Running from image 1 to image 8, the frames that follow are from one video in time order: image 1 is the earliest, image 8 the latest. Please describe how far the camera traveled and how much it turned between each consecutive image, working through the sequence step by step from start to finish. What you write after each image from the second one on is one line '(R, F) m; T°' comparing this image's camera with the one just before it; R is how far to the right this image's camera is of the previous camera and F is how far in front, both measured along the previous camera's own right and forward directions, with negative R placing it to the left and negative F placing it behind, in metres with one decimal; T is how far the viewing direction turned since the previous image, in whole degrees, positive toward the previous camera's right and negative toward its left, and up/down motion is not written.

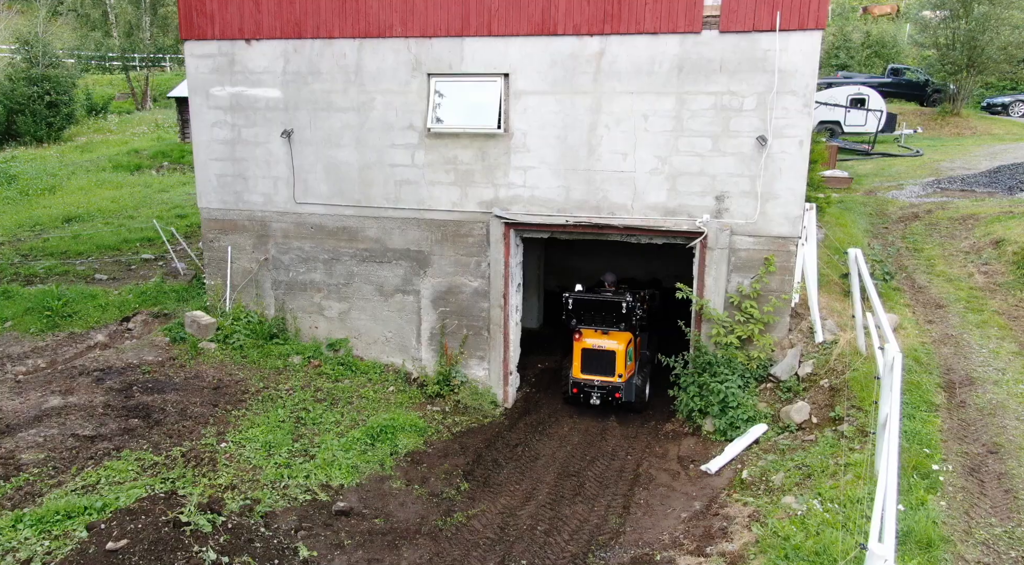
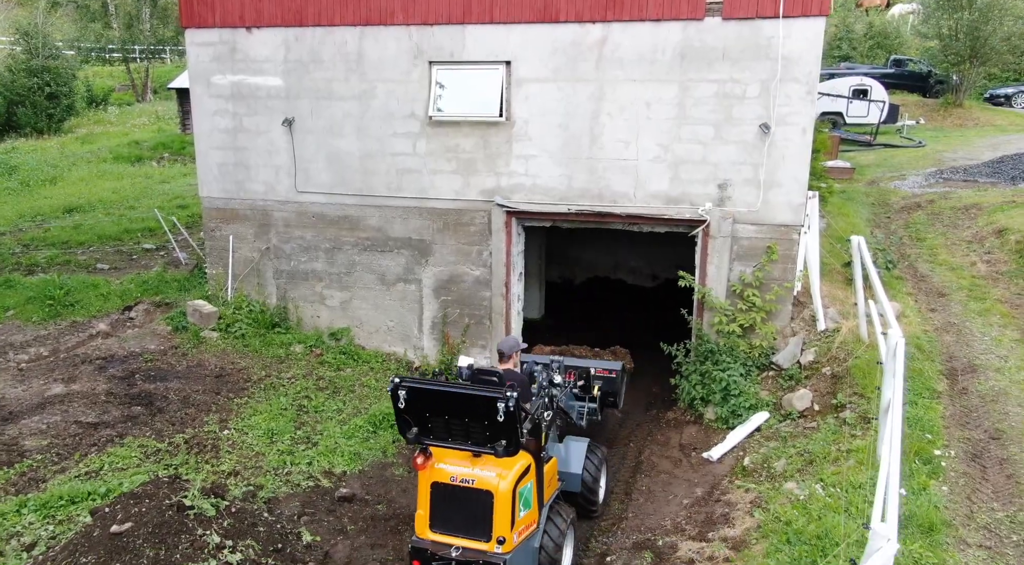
(0.0, 0.0) m; 0°
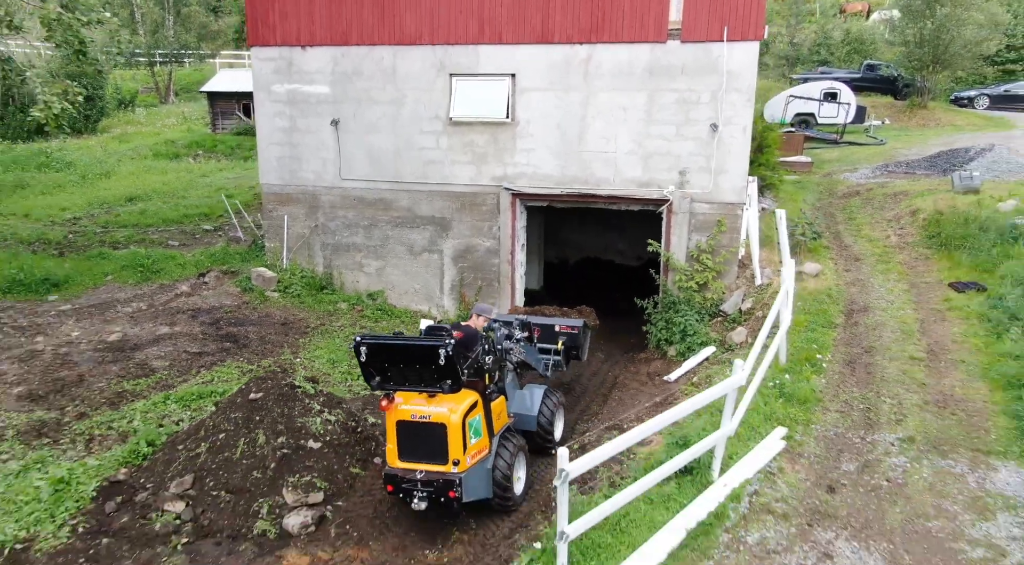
(-0.1, -2.5) m; 0°
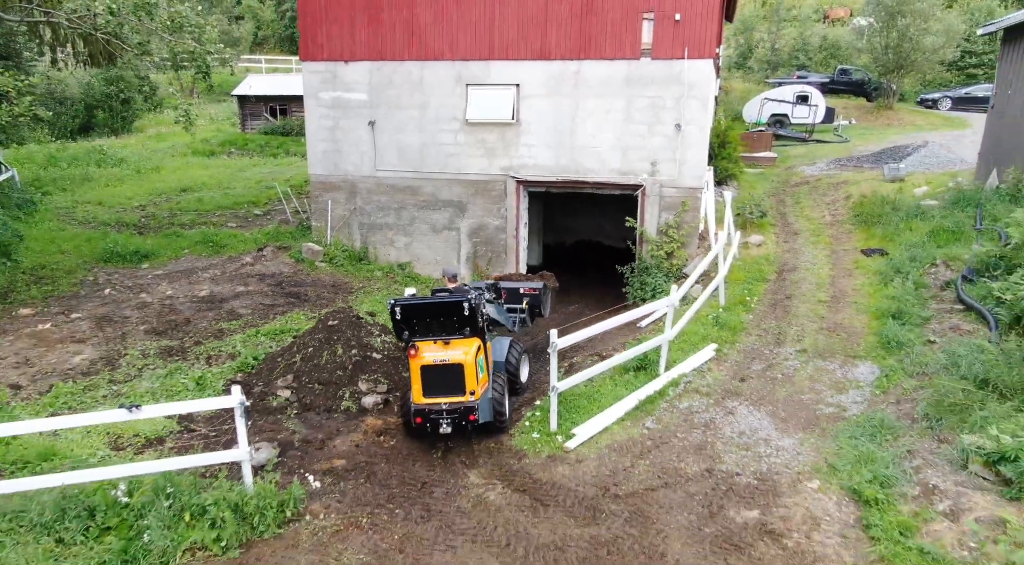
(-0.1, -2.9) m; 0°
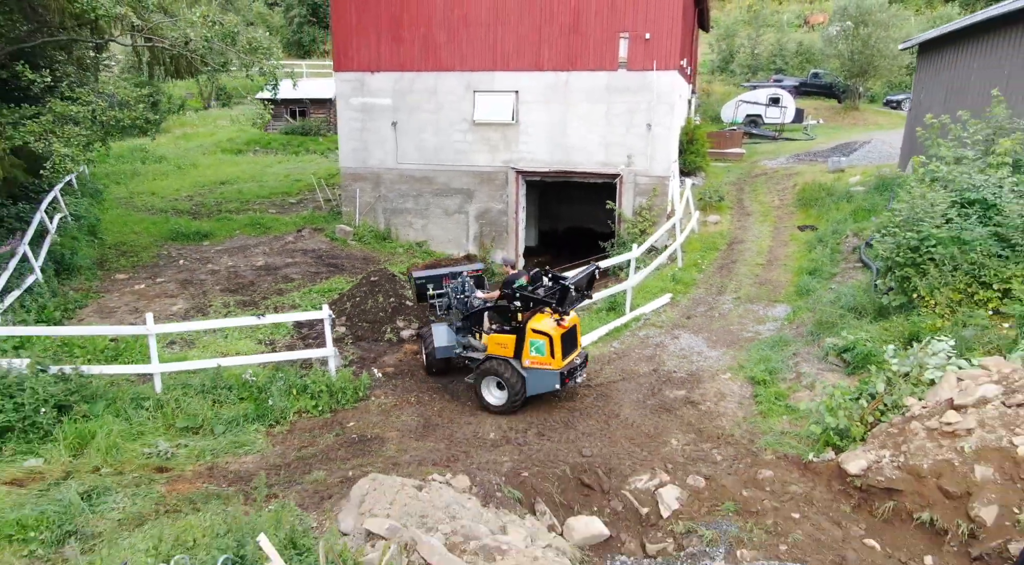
(-0.1, -3.0) m; 0°
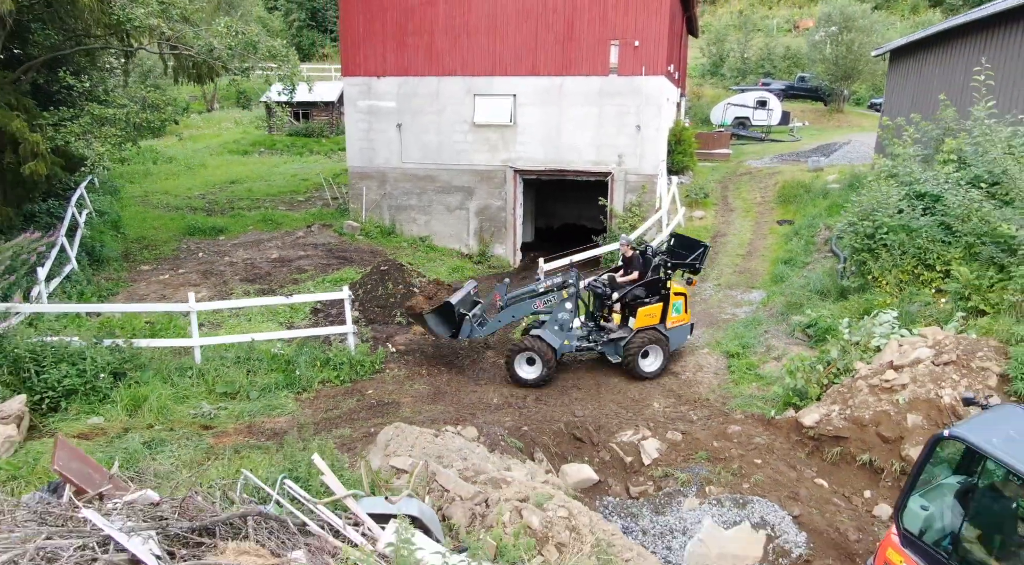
(-0.1, -1.1) m; 0°
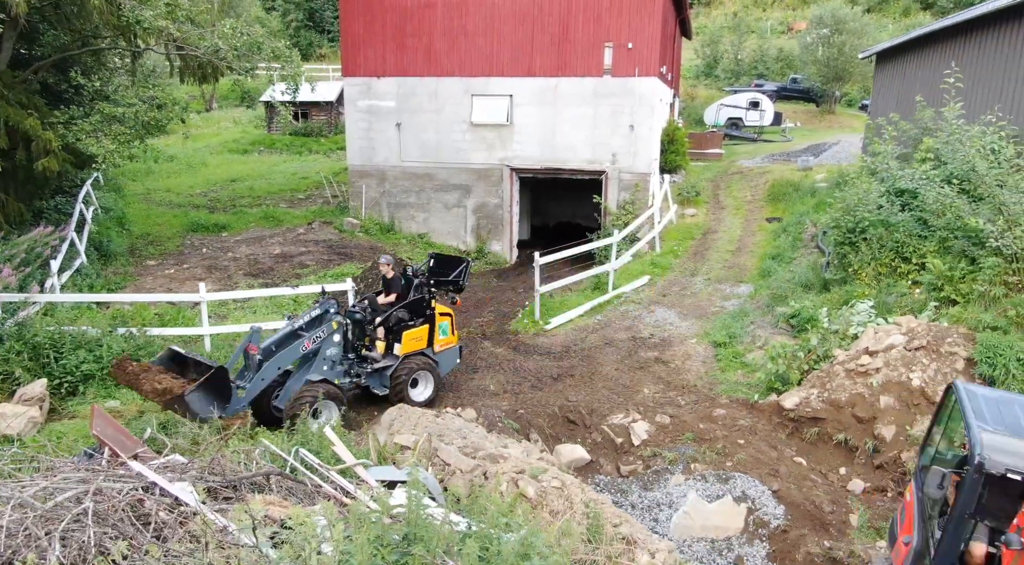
(0.0, -0.5) m; 0°
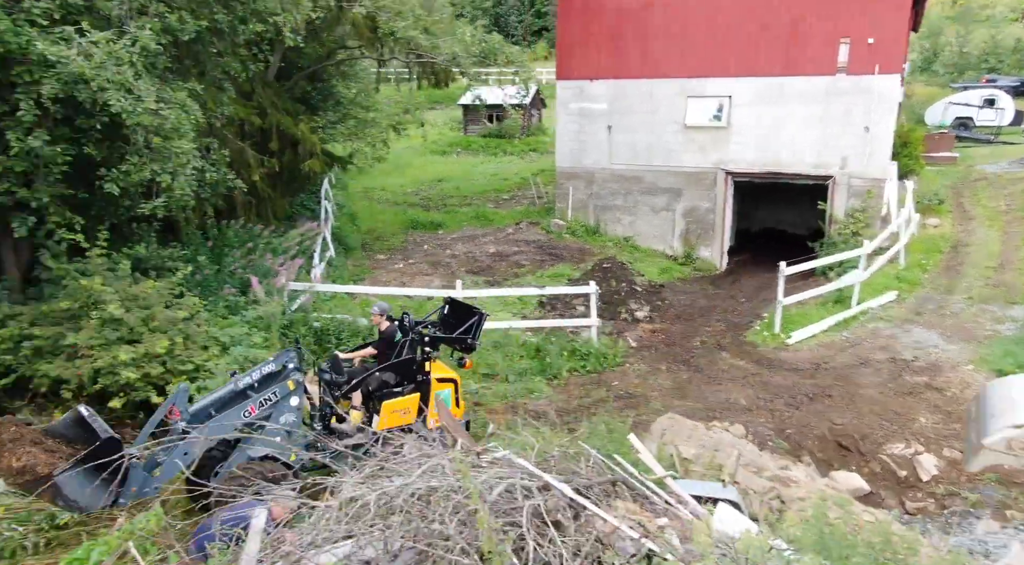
(-1.3, 0.0) m; -12°
